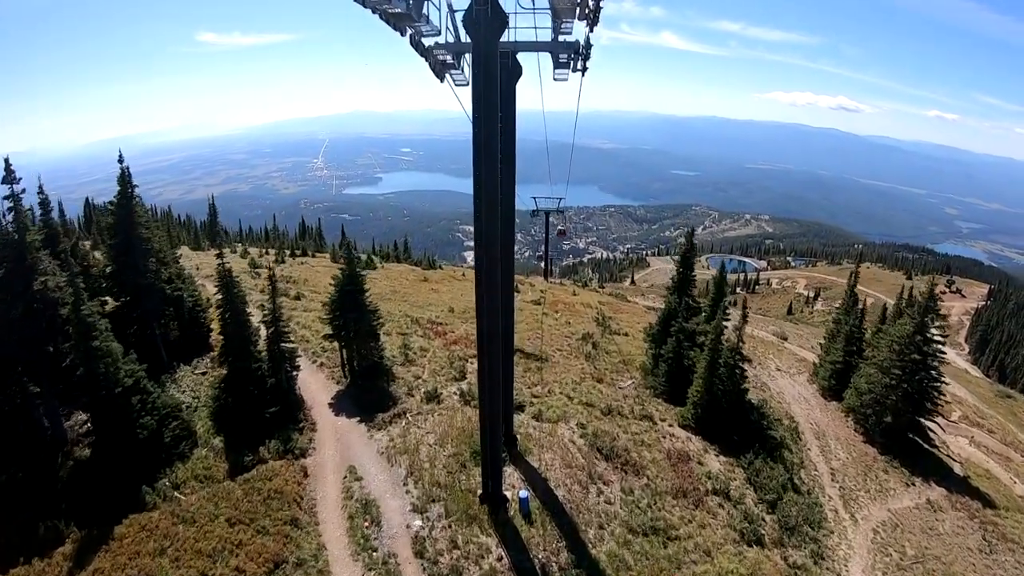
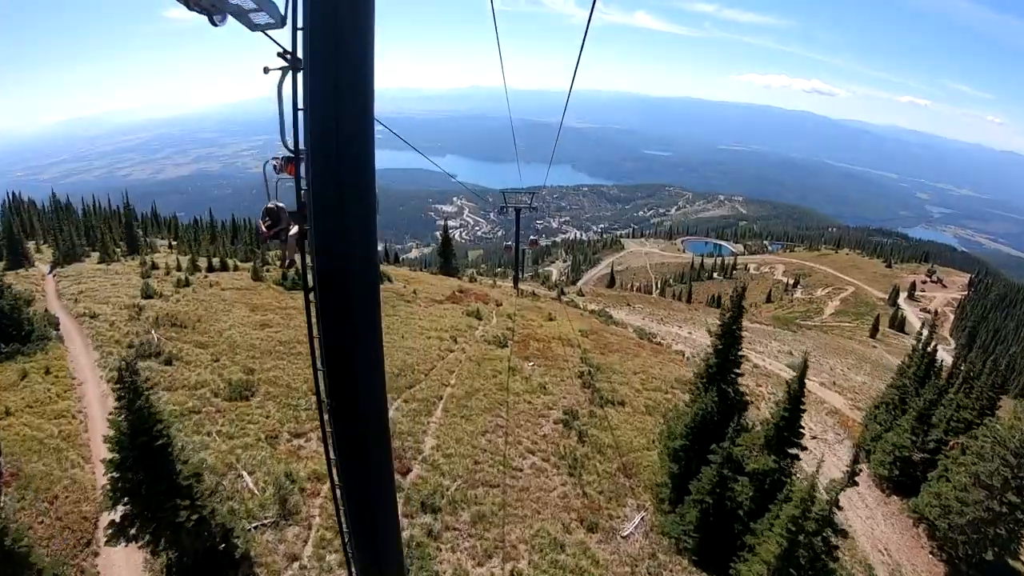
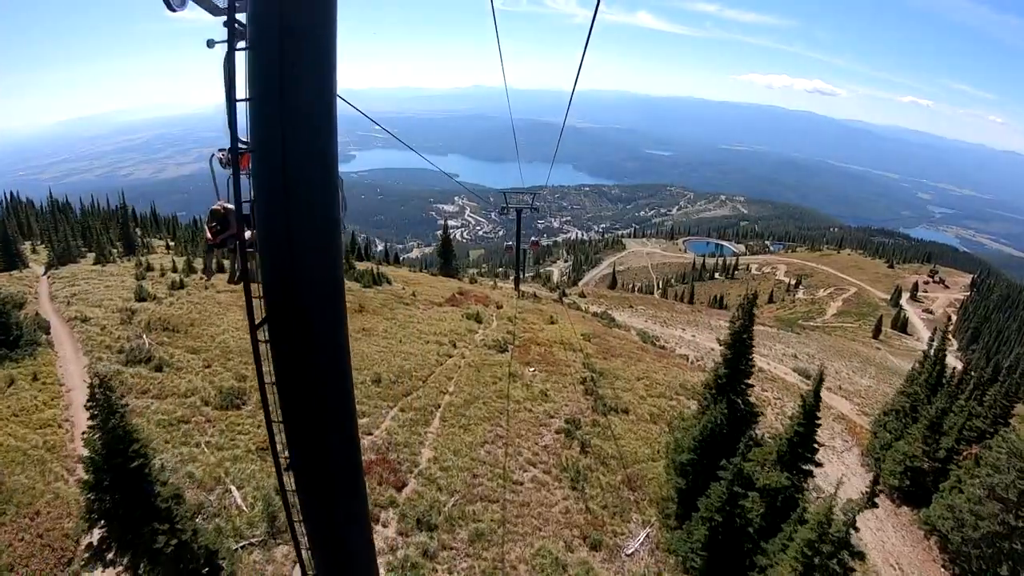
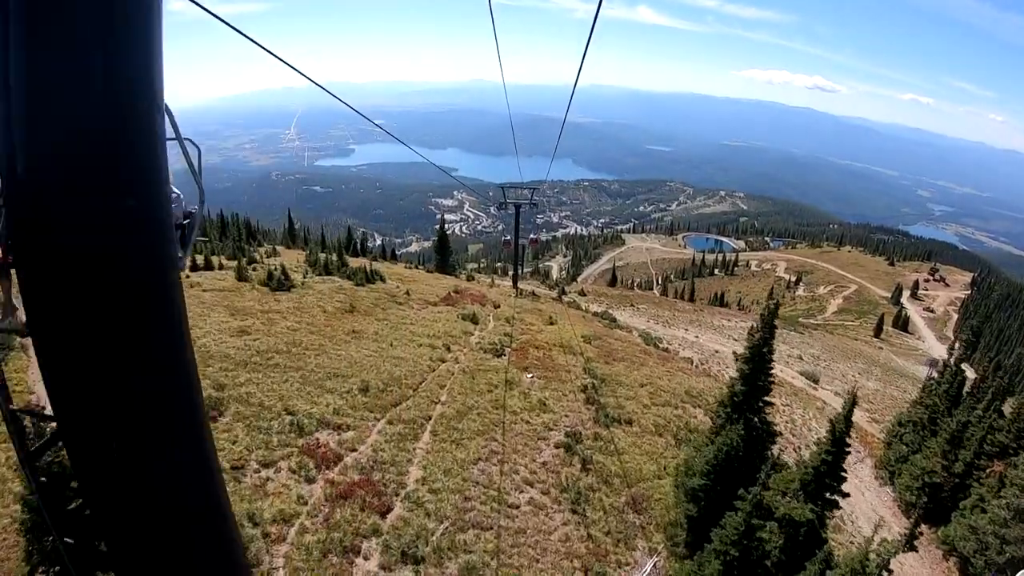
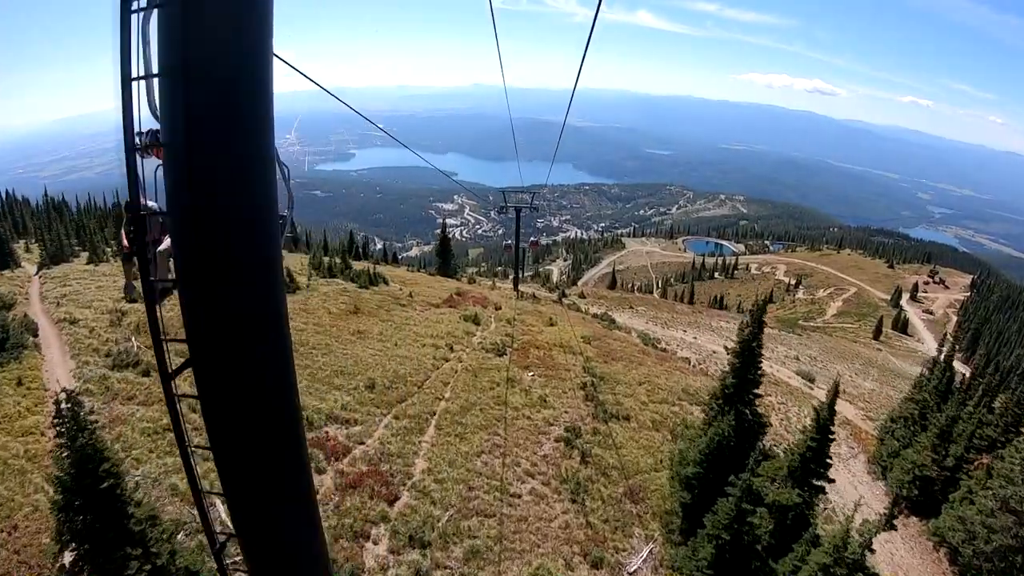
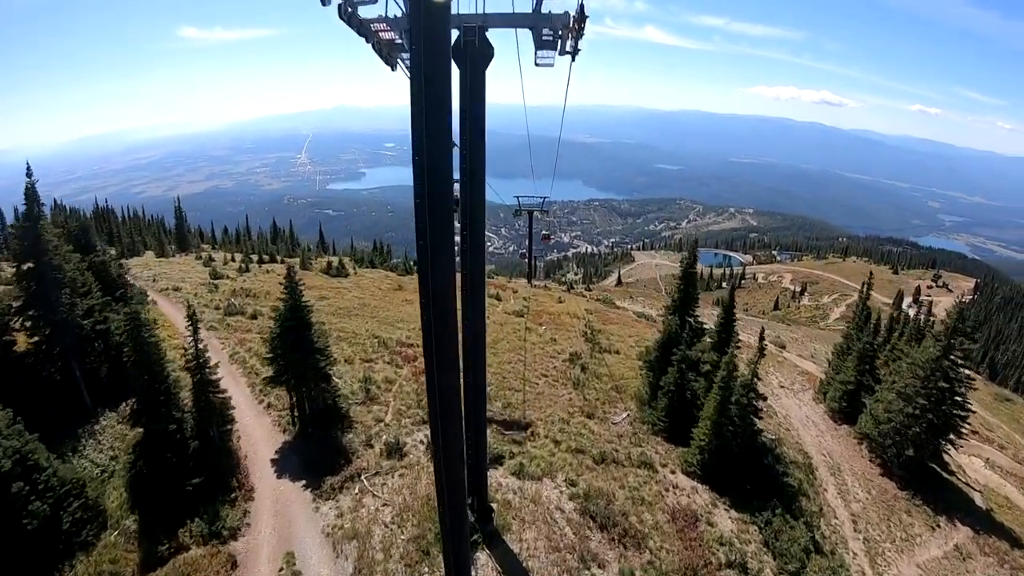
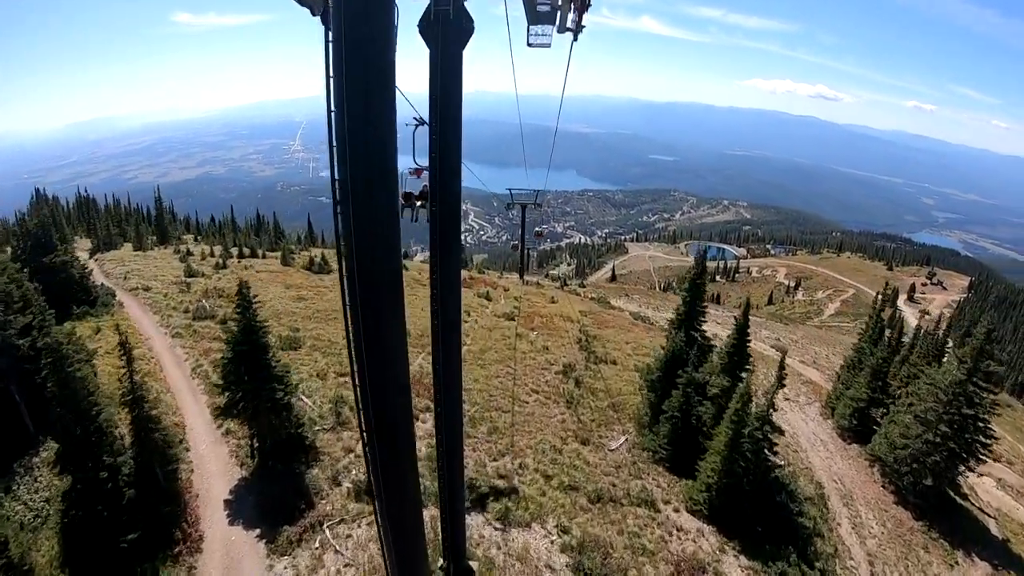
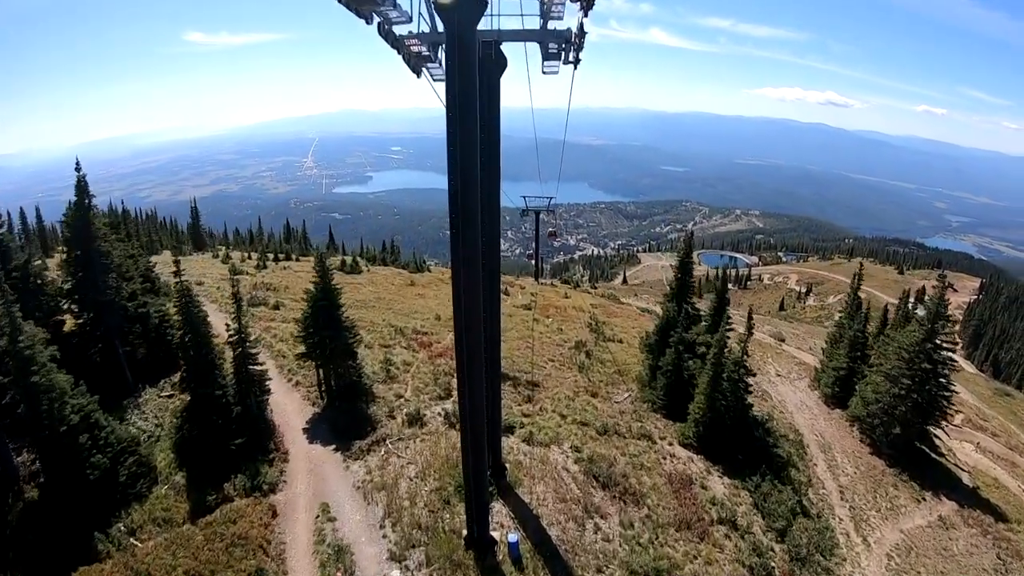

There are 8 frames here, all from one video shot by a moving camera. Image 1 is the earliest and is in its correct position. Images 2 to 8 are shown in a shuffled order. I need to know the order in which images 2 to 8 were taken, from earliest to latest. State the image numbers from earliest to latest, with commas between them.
8, 6, 7, 2, 3, 5, 4
